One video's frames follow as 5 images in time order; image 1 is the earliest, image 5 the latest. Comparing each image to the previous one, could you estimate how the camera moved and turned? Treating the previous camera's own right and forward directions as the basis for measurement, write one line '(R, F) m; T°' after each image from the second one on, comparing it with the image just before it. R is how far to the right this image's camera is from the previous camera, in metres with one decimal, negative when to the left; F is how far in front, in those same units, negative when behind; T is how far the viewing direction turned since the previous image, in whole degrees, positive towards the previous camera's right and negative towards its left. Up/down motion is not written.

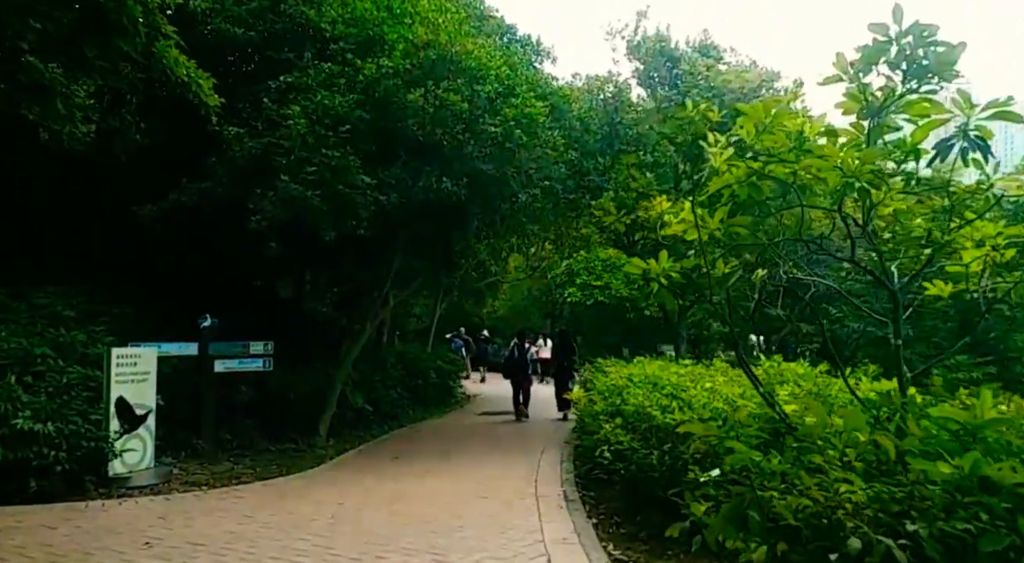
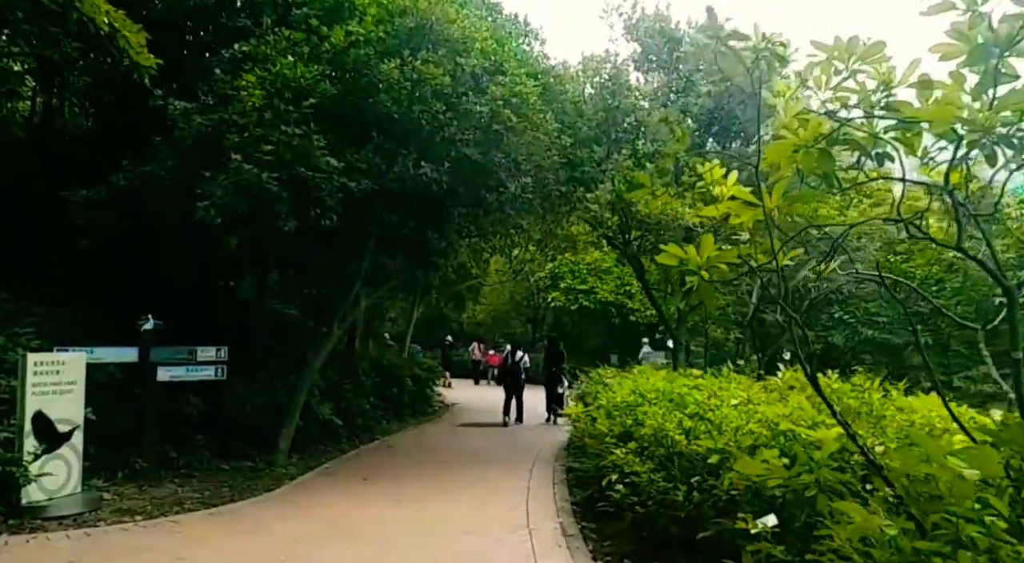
(-0.1, +1.3) m; +1°
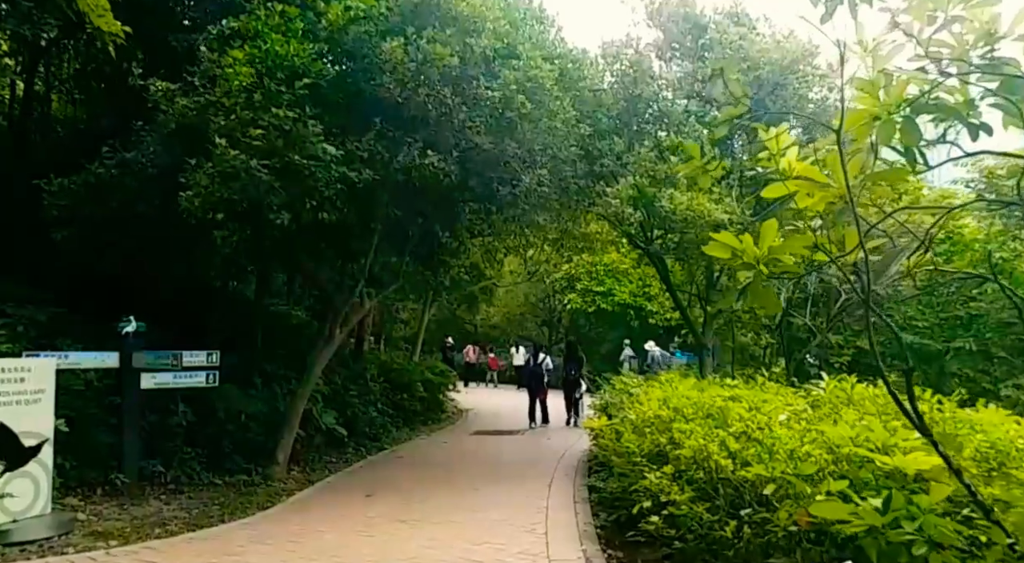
(0.0, +0.8) m; -1°
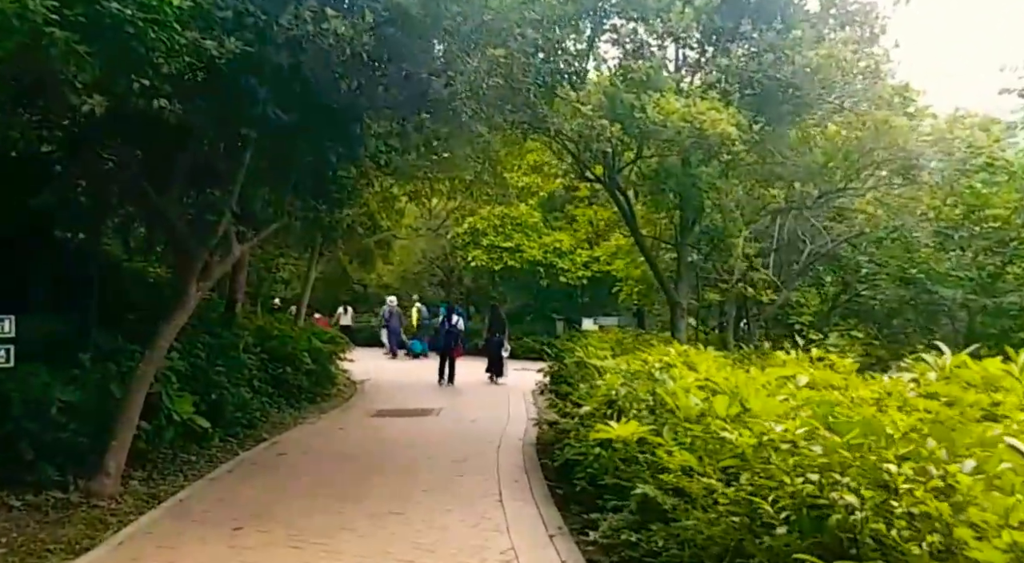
(-0.4, +2.8) m; +8°
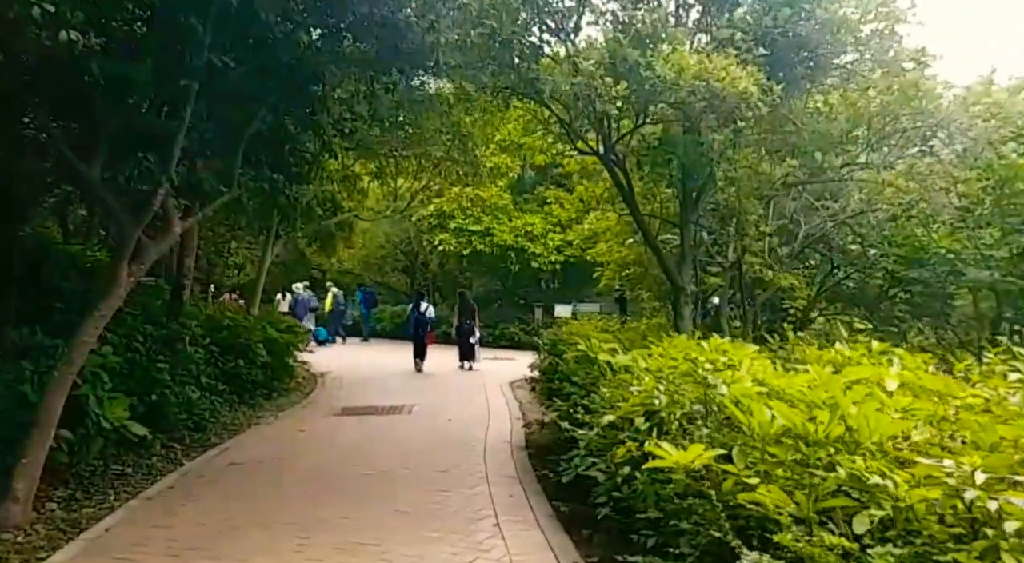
(-0.3, +1.1) m; +3°
